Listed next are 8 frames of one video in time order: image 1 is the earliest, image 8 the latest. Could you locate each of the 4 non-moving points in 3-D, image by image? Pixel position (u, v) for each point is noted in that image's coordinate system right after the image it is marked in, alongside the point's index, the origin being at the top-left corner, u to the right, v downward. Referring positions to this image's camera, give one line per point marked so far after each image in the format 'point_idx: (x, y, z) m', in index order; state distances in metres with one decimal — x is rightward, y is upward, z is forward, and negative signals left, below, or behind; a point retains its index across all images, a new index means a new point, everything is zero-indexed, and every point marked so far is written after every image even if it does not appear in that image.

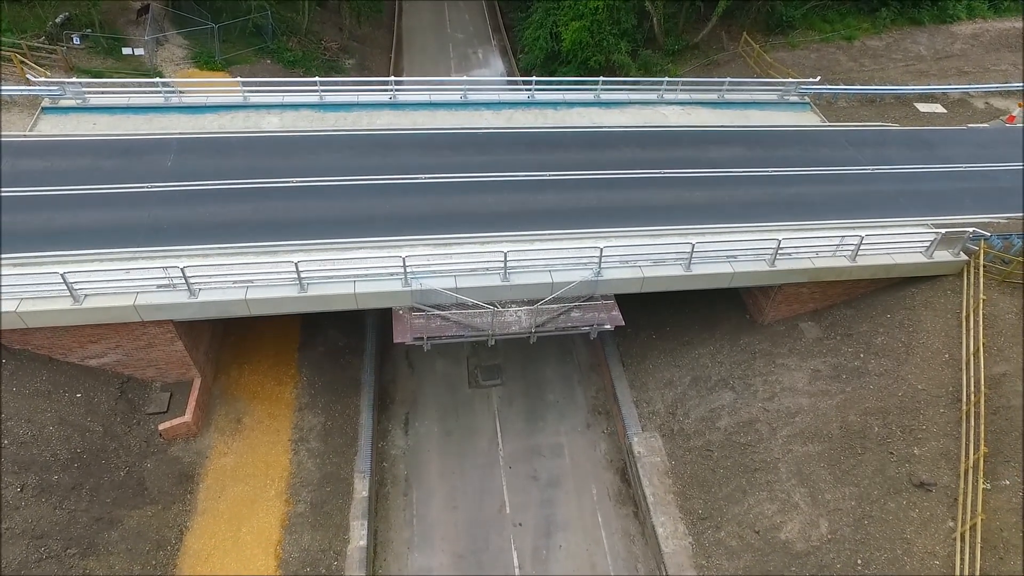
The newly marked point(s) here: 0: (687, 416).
0: (+4.2, -3.1, +14.6) m
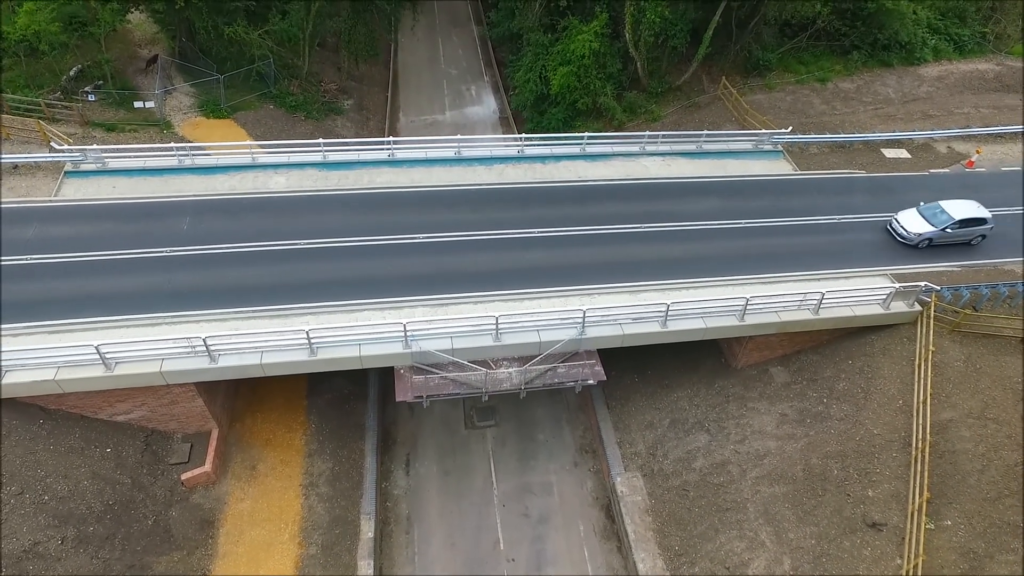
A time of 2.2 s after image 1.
0: (+4.0, -4.4, +15.8) m
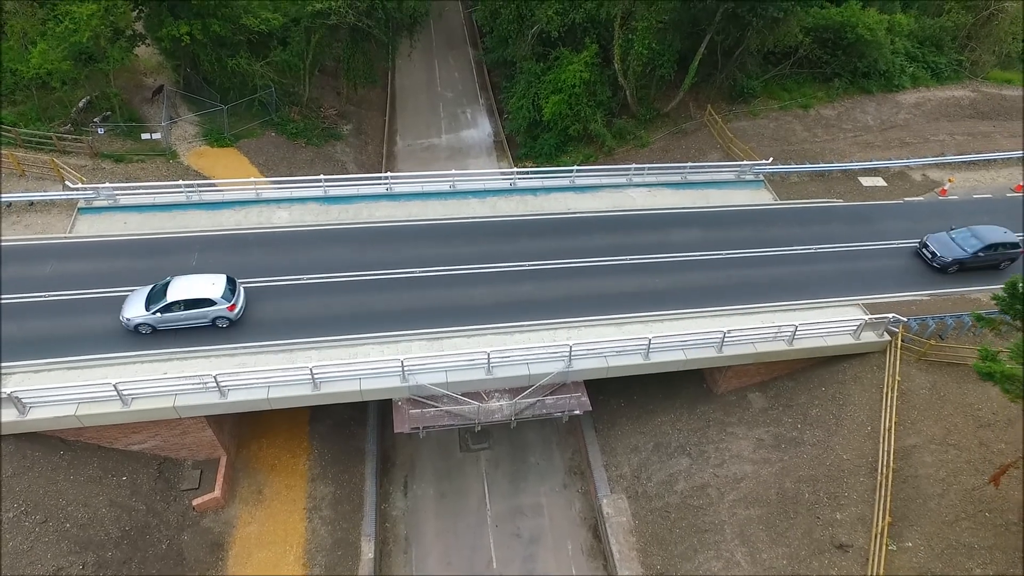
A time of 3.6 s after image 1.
0: (+3.8, -5.3, +16.8) m
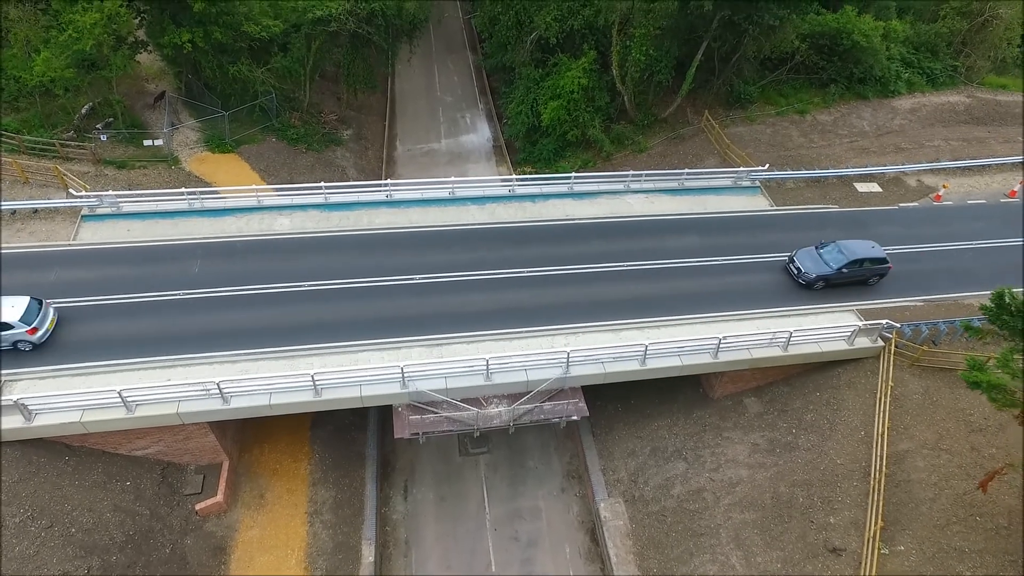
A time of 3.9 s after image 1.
0: (+3.7, -5.4, +17.0) m
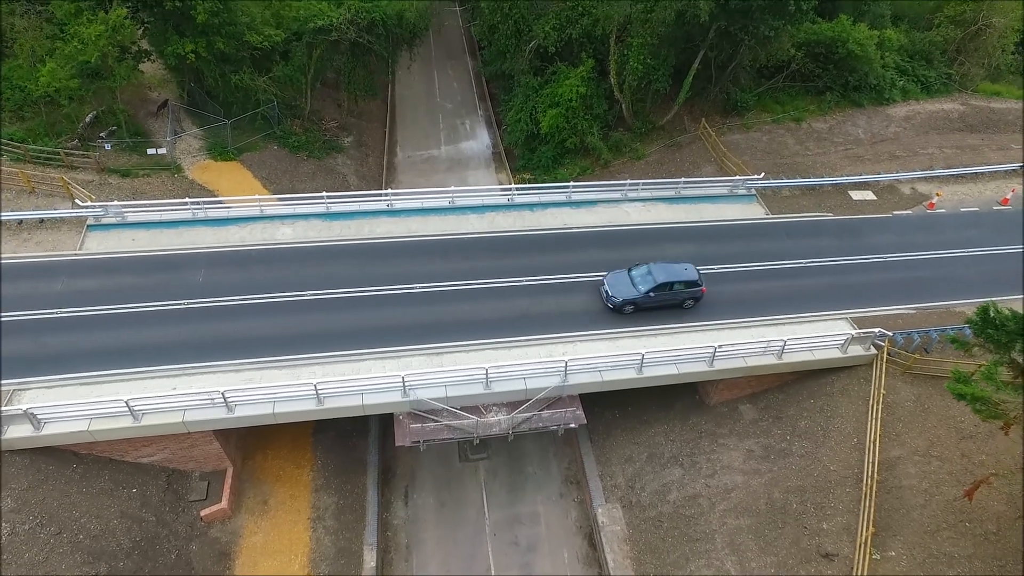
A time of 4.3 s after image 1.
0: (+3.7, -5.7, +17.3) m
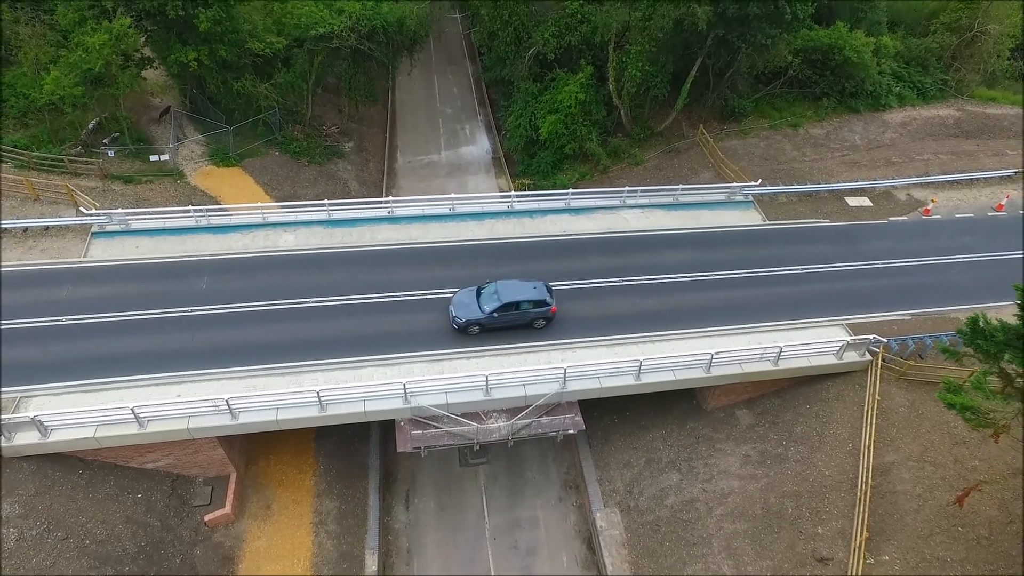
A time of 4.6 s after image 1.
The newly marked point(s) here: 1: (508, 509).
0: (+3.7, -5.9, +17.5) m
1: (-0.1, -6.4, +17.8) m
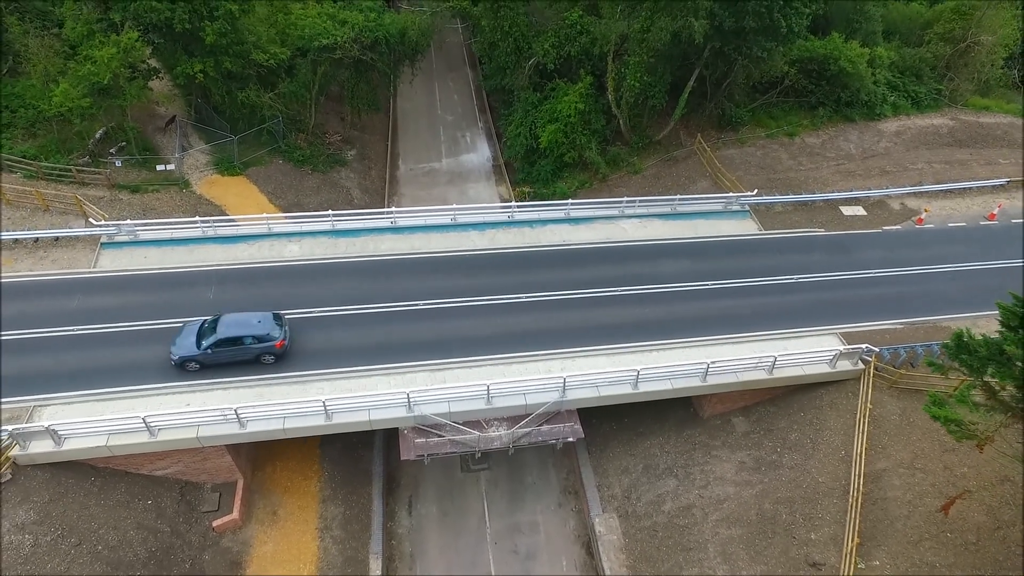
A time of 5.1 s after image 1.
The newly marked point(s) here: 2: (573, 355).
0: (+3.7, -6.2, +17.9) m
1: (-0.1, -6.7, +18.2) m
2: (+1.7, -1.9, +17.3) m
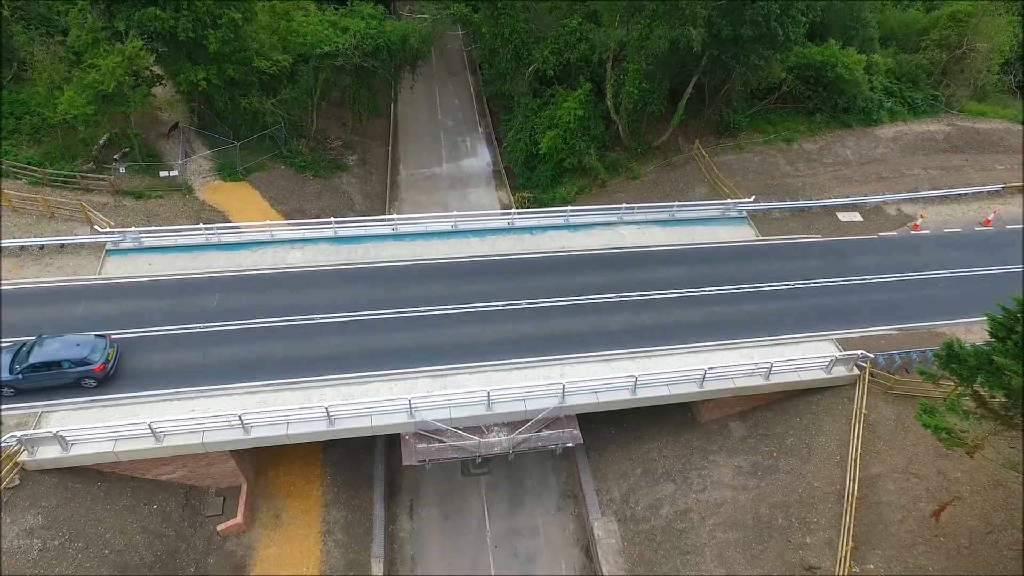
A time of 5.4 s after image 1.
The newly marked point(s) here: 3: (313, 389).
0: (+3.7, -6.4, +18.1) m
1: (-0.1, -6.9, +18.4) m
2: (+1.7, -2.1, +17.5) m
3: (-5.3, -2.7, +16.2) m
